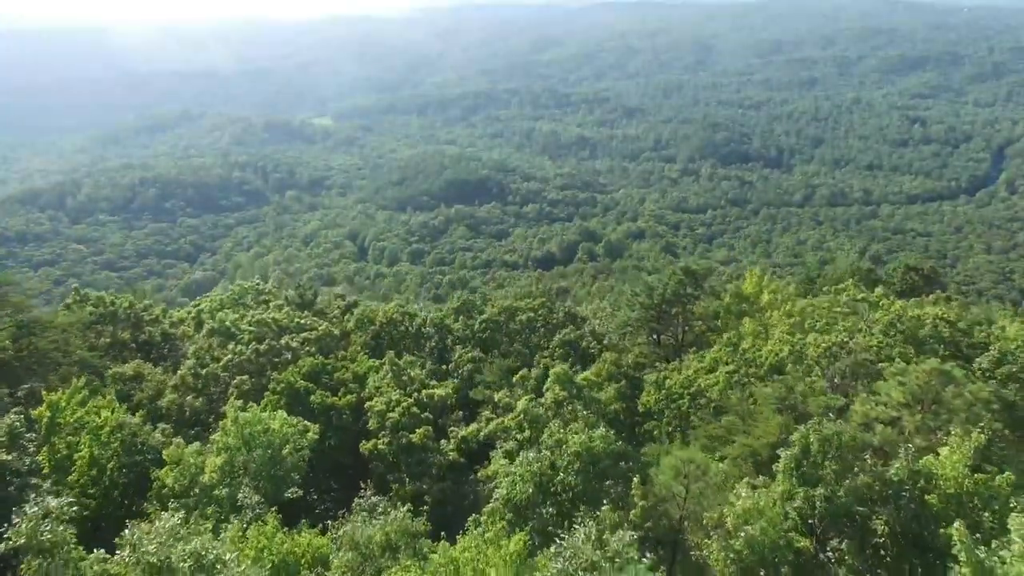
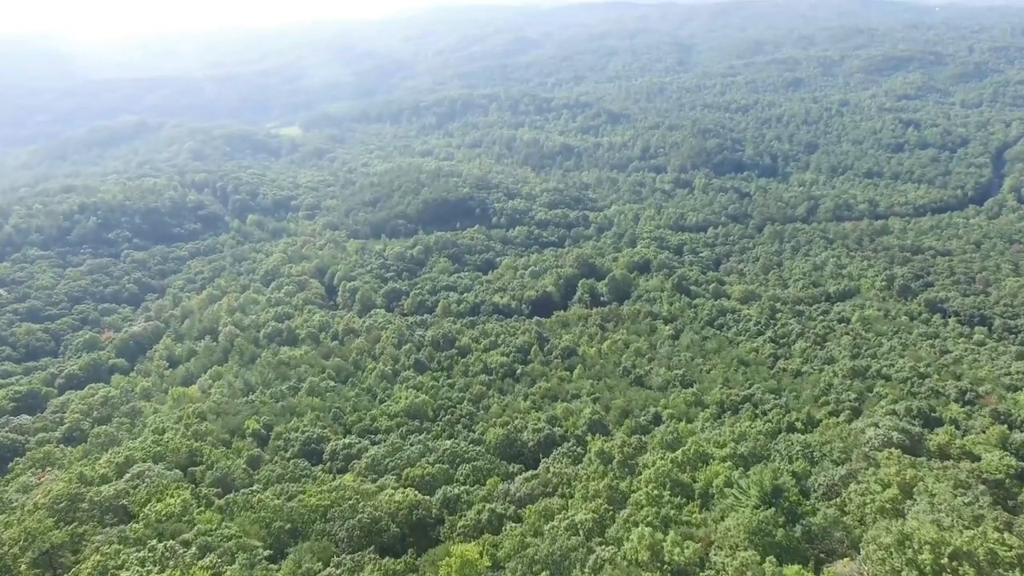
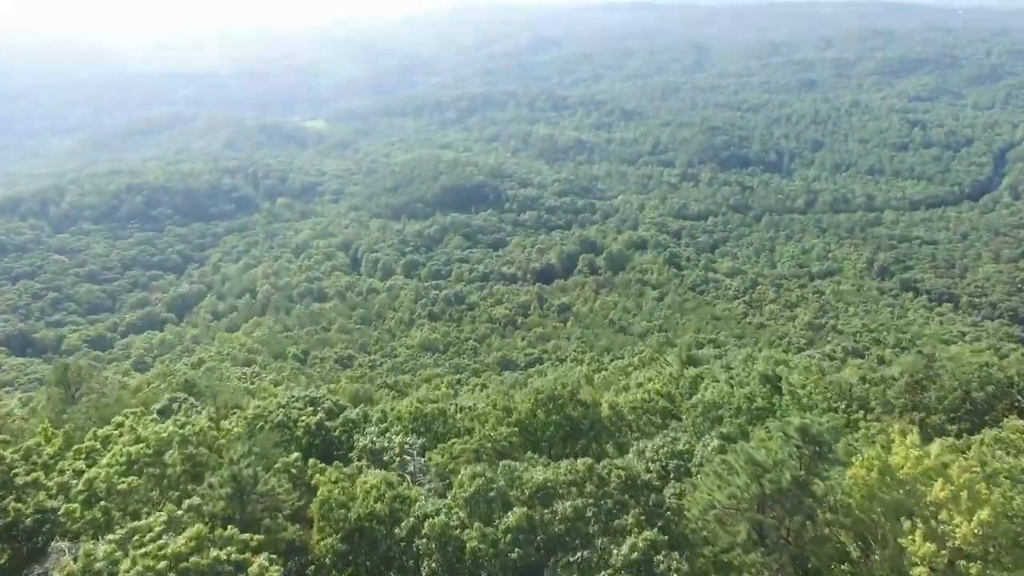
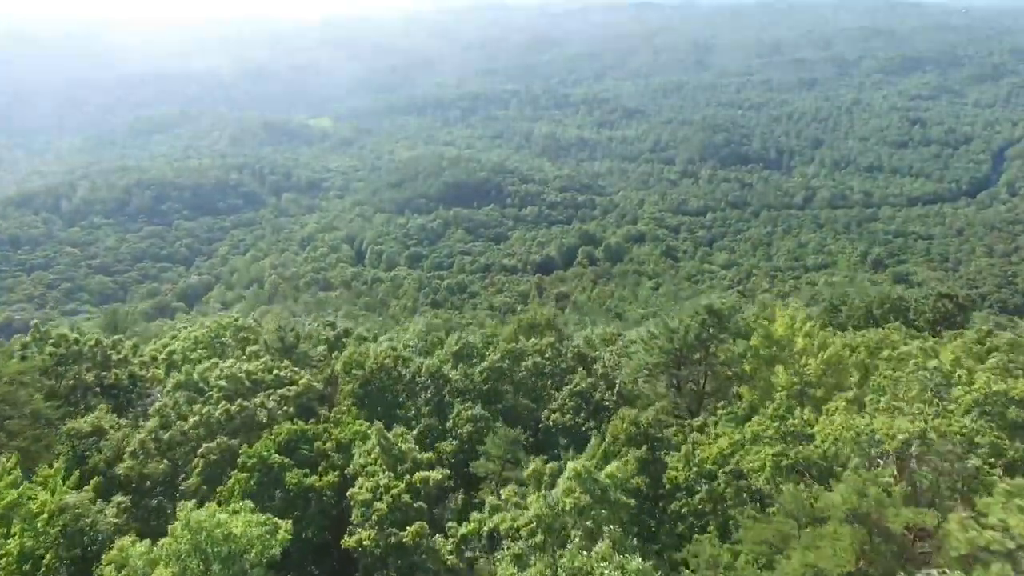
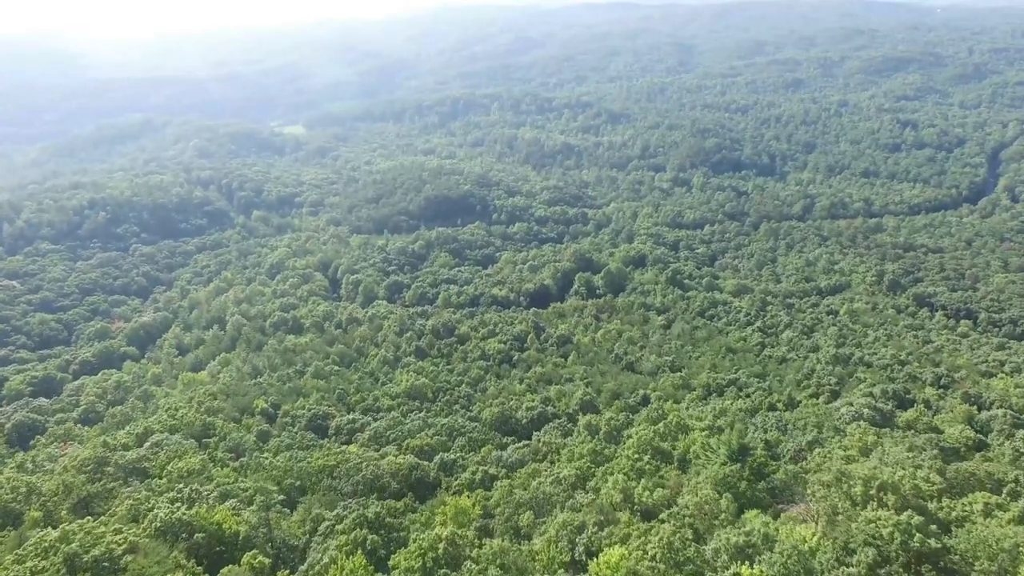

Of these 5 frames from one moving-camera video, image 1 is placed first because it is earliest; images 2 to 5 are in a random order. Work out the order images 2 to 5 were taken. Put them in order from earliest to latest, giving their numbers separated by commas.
4, 3, 5, 2
